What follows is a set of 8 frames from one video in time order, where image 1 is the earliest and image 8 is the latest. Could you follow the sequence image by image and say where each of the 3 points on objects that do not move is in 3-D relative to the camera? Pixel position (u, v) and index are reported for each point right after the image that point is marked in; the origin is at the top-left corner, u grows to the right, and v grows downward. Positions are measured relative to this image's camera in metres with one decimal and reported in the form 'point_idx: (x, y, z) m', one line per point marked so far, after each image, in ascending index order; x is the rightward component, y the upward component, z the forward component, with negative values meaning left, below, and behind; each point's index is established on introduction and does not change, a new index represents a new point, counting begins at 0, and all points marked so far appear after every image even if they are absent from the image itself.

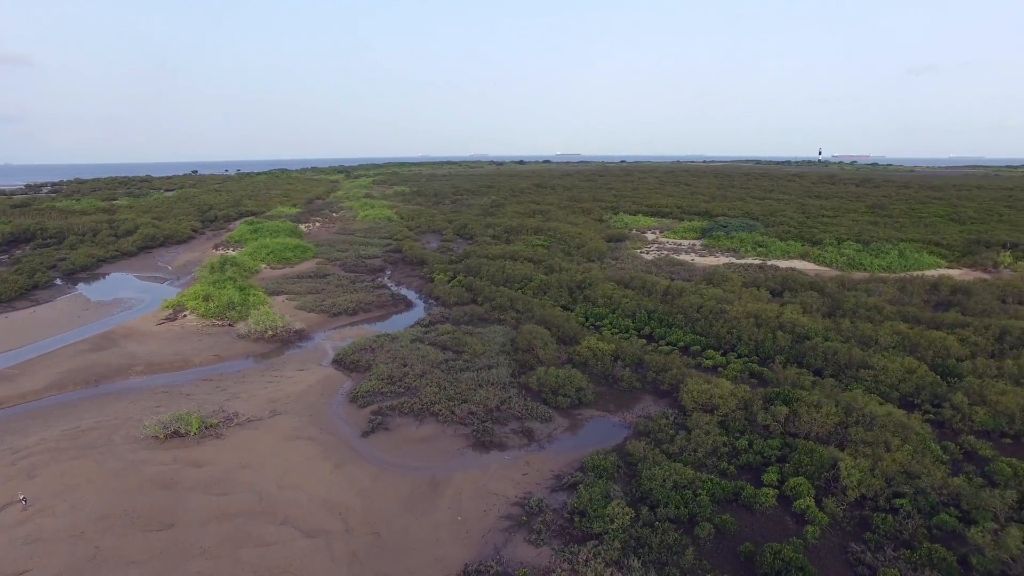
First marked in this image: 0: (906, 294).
0: (+12.8, -0.1, +16.9) m
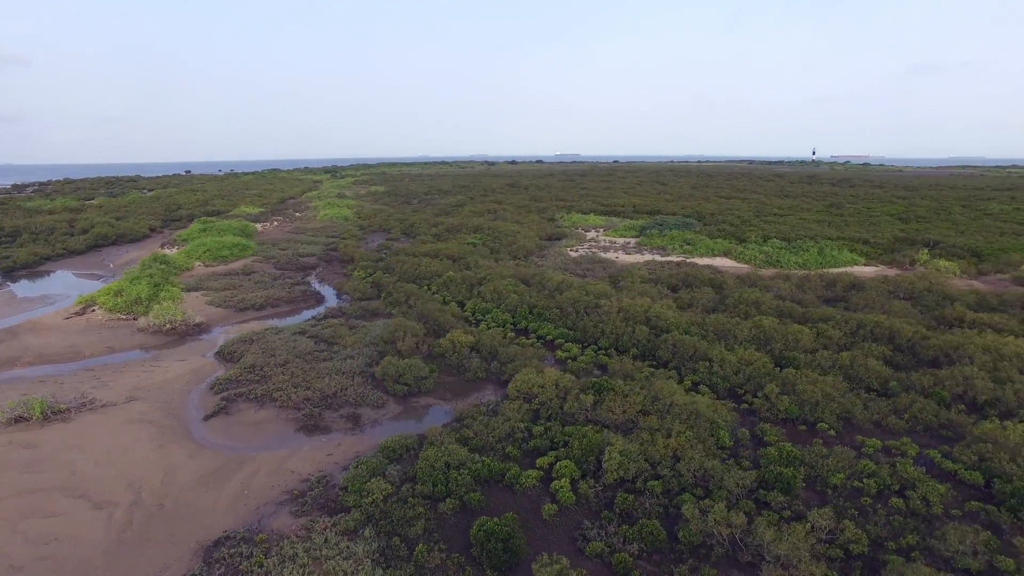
0: (+9.6, 0.0, +17.3) m
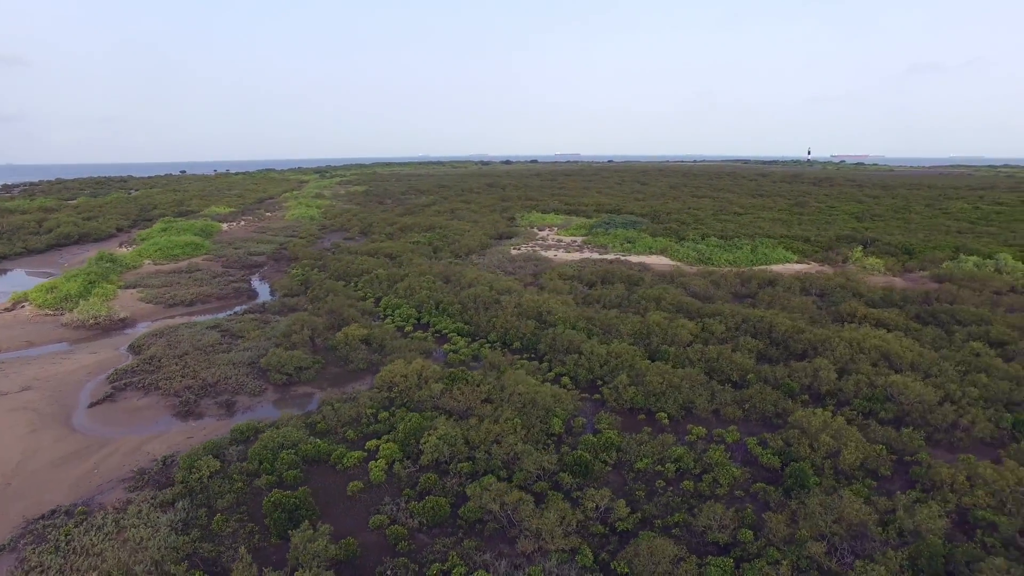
0: (+6.9, +0.1, +17.8) m
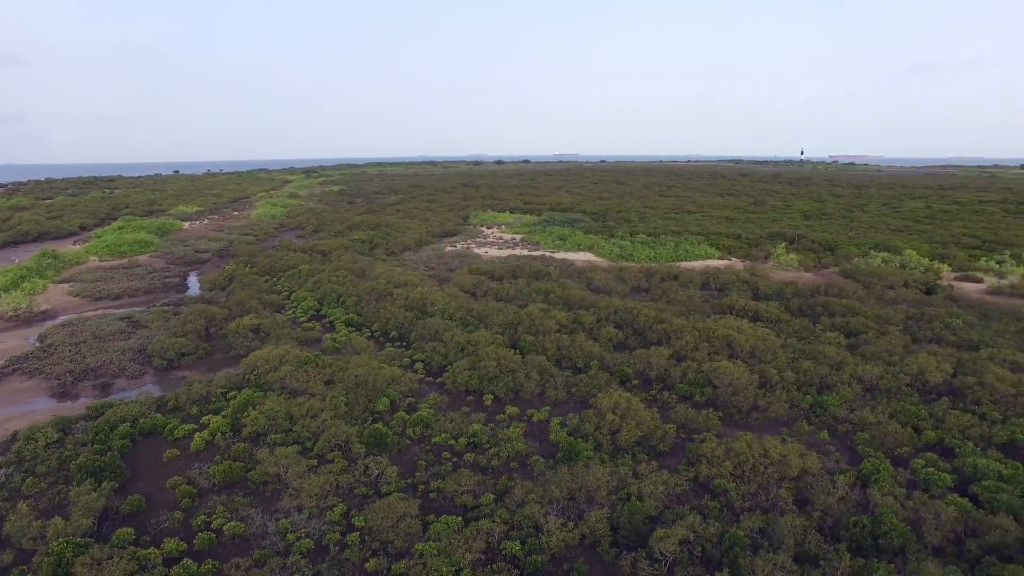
0: (+3.7, +0.3, +18.6) m
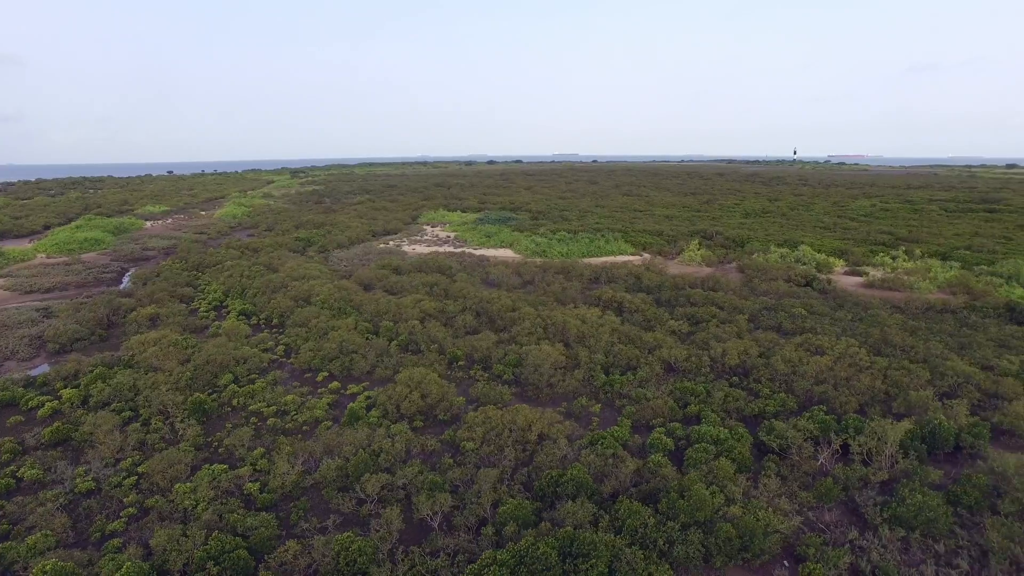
0: (0.0, +0.5, +19.8) m
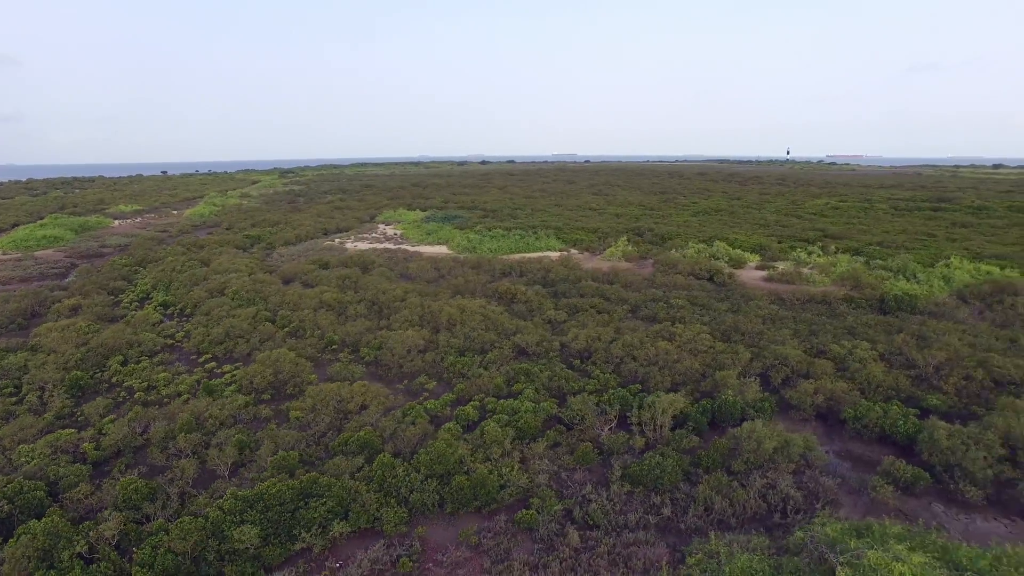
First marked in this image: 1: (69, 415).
0: (-3.3, +0.8, +21.0) m
1: (-8.6, -2.5, +10.1) m
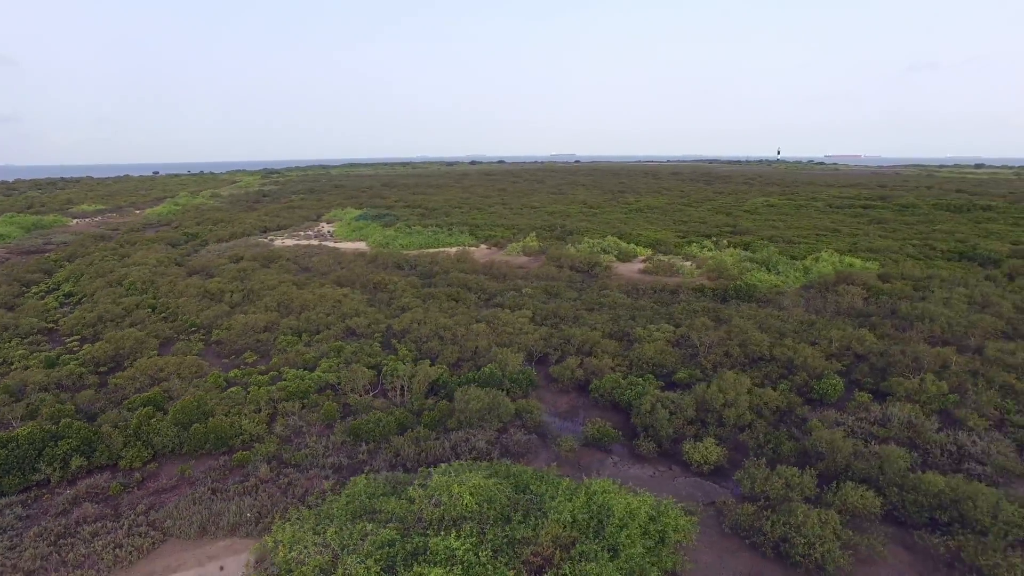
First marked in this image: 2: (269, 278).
0: (-8.0, +1.1, +22.5) m
1: (-13.3, -2.2, +11.7) m
2: (-9.0, +0.4, +19.5) m
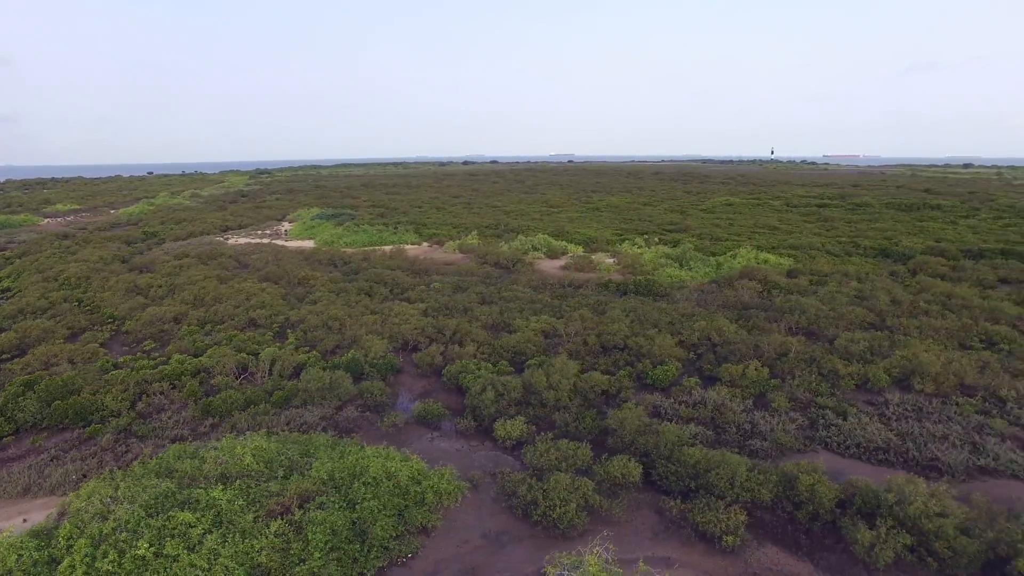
0: (-11.2, +1.3, +23.5) m
1: (-16.6, -2.0, +12.8) m
2: (-12.3, +0.6, +20.5) m
